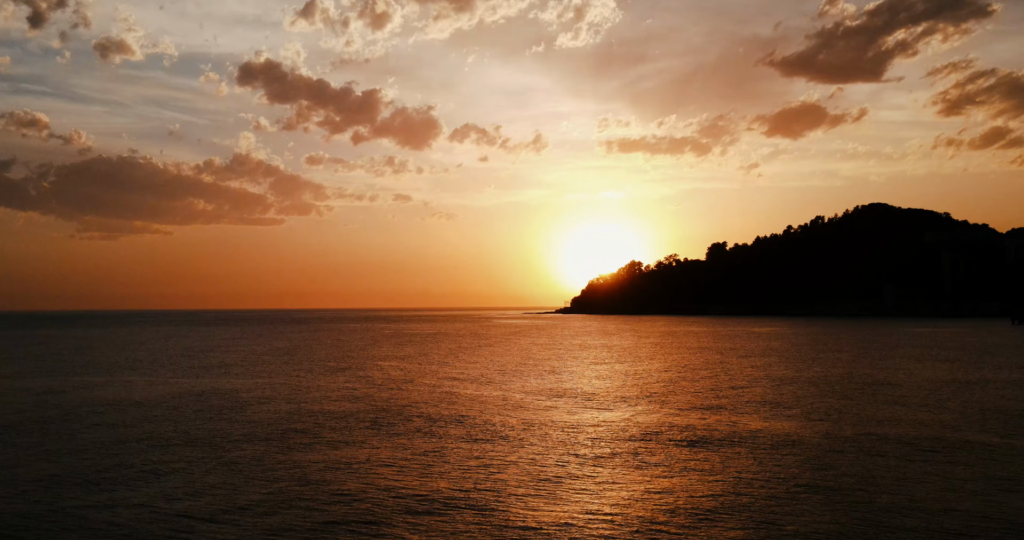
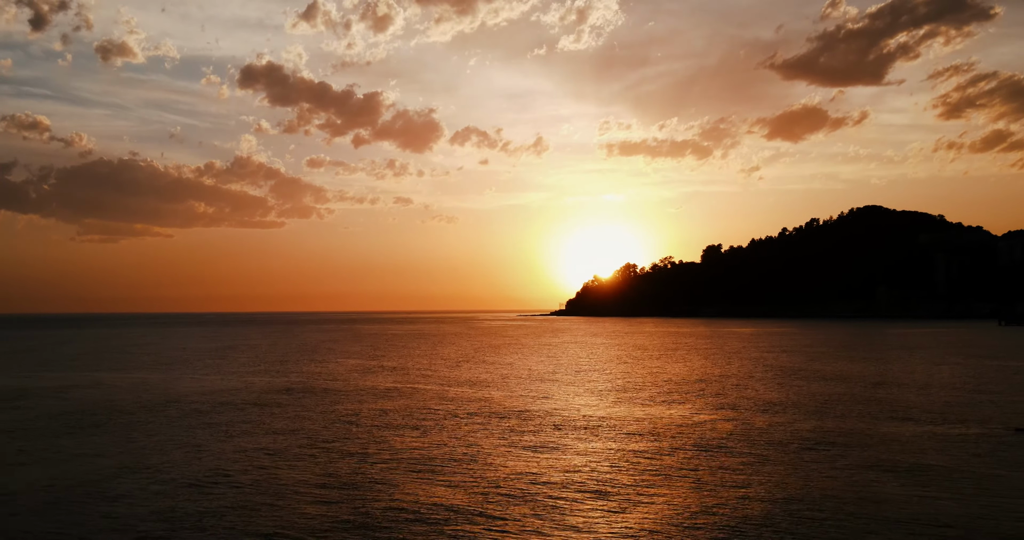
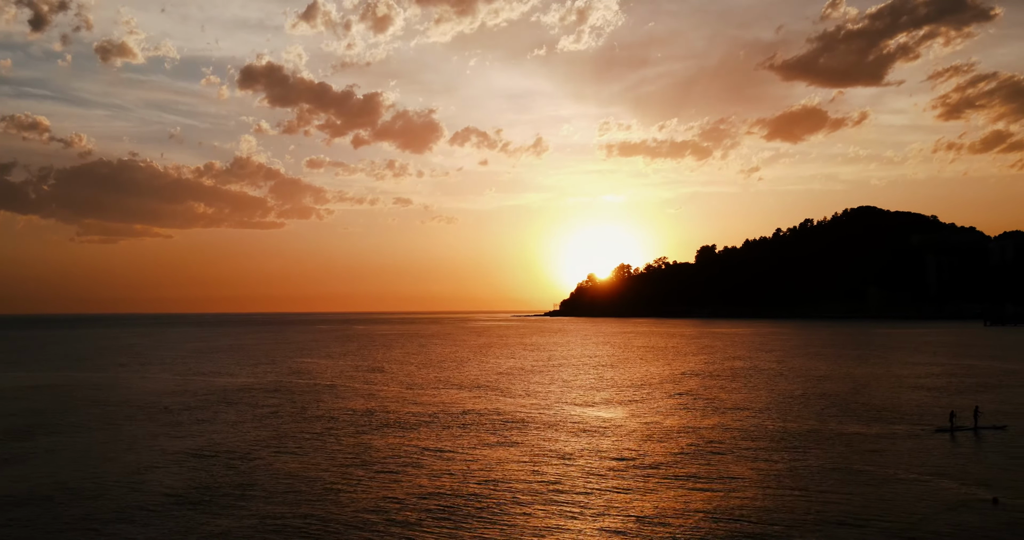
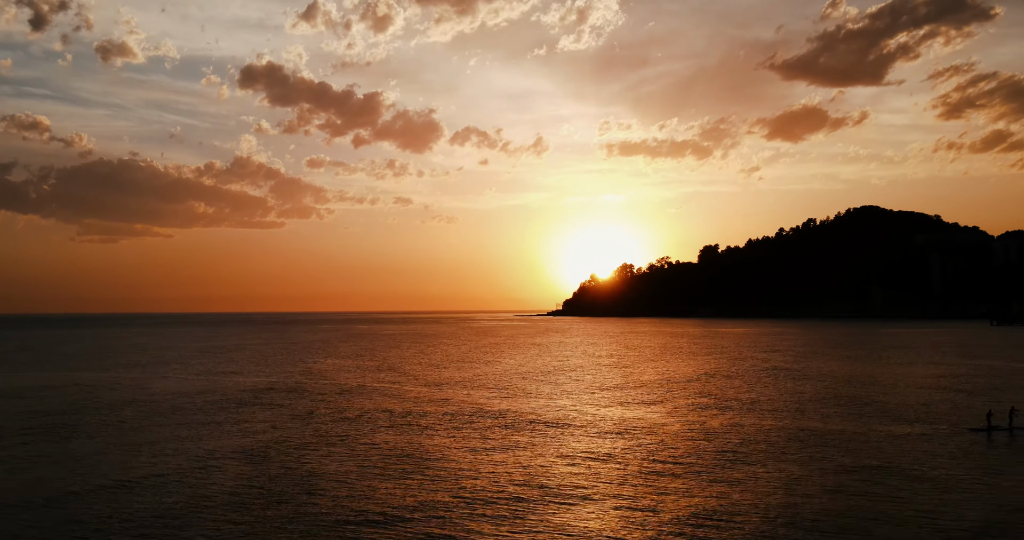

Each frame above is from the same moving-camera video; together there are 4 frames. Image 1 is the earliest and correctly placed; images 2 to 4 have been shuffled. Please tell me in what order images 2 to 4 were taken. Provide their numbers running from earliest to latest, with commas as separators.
2, 4, 3
